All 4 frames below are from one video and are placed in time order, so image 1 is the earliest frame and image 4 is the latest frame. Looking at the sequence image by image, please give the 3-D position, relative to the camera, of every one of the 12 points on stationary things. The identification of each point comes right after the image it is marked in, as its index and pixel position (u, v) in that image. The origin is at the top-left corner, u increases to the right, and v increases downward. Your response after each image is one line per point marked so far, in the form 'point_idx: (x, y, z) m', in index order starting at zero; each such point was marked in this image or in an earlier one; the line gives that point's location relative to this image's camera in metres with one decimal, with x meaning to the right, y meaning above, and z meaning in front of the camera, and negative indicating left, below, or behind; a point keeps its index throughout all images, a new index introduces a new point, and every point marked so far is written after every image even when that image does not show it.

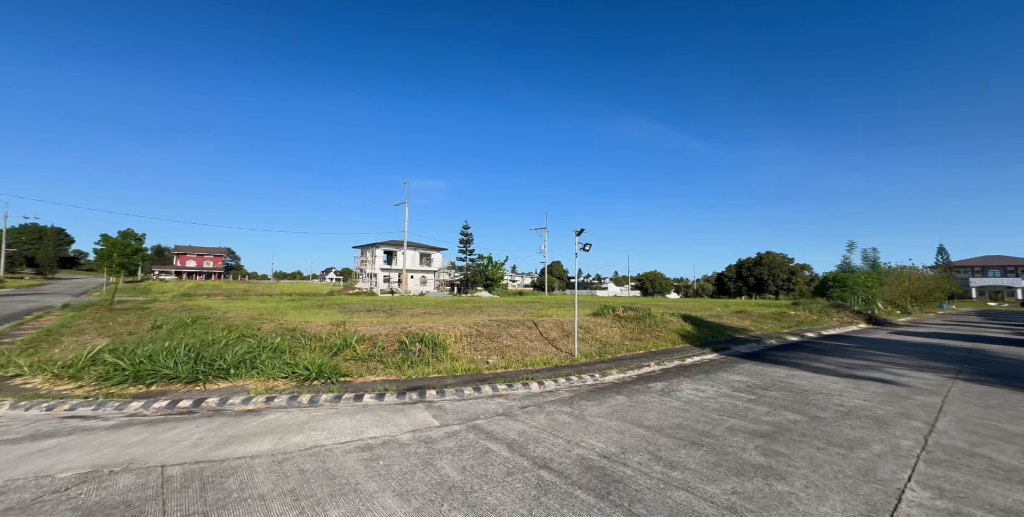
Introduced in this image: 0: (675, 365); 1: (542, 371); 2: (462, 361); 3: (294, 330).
0: (+3.4, -2.2, +8.4) m
1: (+0.5, -1.9, +6.9) m
2: (-0.9, -1.8, +7.2) m
3: (-4.5, -1.5, +8.5) m
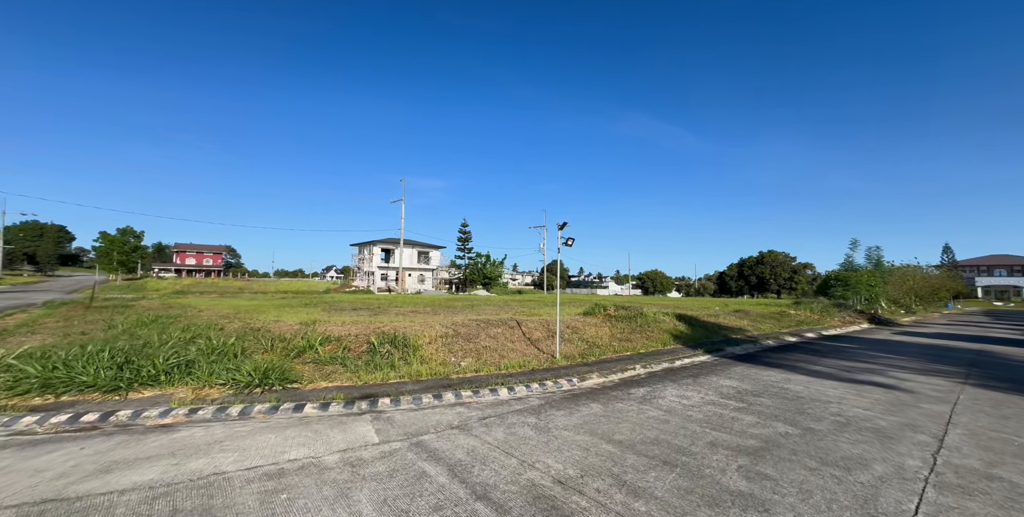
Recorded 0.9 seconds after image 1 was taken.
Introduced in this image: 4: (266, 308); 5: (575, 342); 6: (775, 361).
0: (+2.9, -2.2, +7.8) m
1: (+0.1, -1.8, +6.3) m
2: (-1.3, -1.7, +6.7) m
3: (-5.0, -1.4, +8.0) m
4: (-9.9, -2.0, +16.4) m
5: (+1.5, -2.1, +9.9) m
6: (+6.1, -2.4, +9.4) m
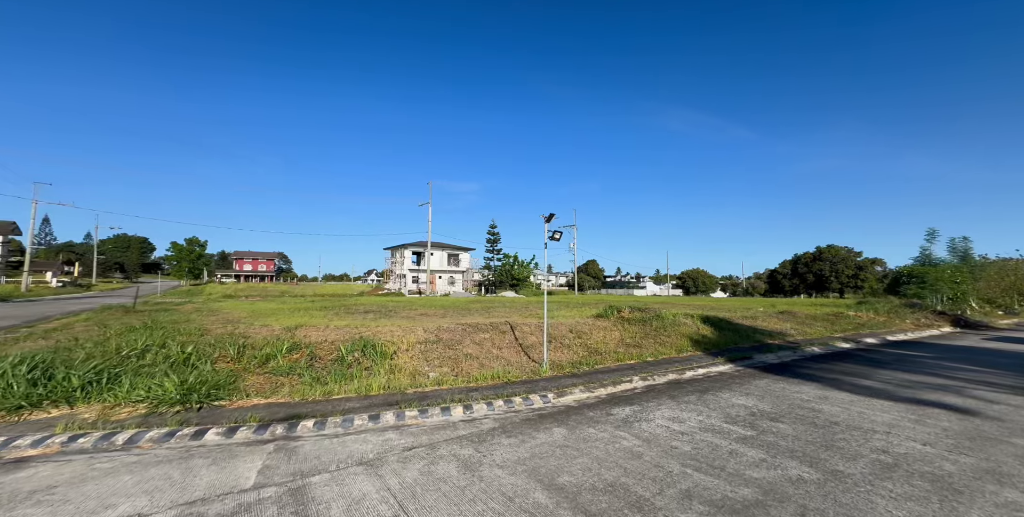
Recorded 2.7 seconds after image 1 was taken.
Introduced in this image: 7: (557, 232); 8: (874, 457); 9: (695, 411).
0: (+2.6, -2.1, +6.7) m
1: (-0.4, -1.8, +5.5) m
2: (-1.8, -1.7, +6.0) m
3: (-5.3, -1.5, +7.6) m
4: (-9.4, -2.2, +16.5) m
5: (+1.4, -2.0, +8.9) m
6: (+5.9, -2.2, +8.0) m
7: (+0.8, +0.5, +7.3) m
8: (+3.5, -1.9, +3.9) m
9: (+2.3, -1.9, +5.1) m
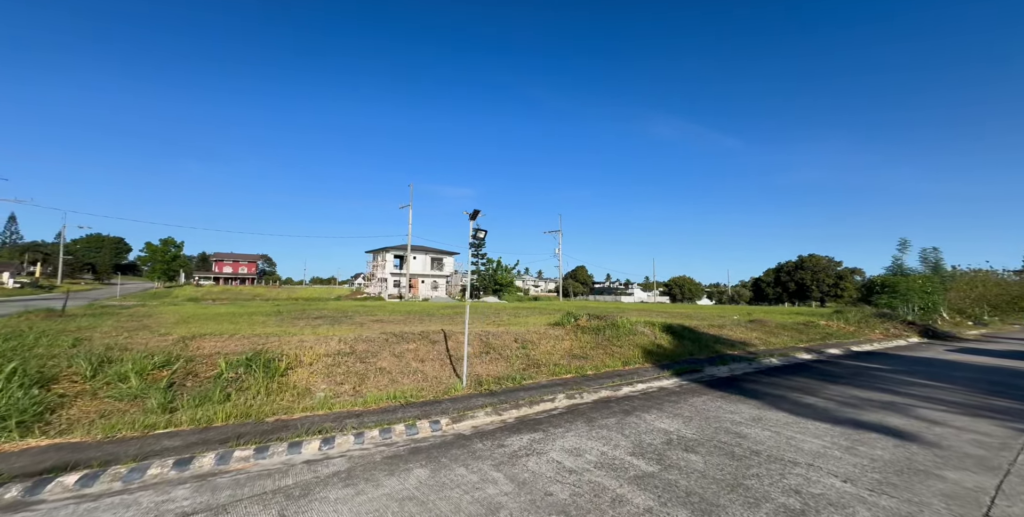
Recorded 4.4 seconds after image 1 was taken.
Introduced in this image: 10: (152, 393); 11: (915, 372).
0: (+1.2, -2.1, +6.1) m
1: (-1.7, -1.8, +4.8) m
2: (-3.1, -1.8, +5.2) m
3: (-6.7, -1.5, +6.8) m
4: (-11.0, -2.3, +15.6) m
5: (0.0, -2.1, +8.2) m
6: (+4.5, -2.4, +7.4) m
7: (-0.5, +0.5, +6.7) m
8: (+2.2, -2.0, +3.3) m
9: (+1.0, -2.0, +4.5) m
10: (-4.2, -1.6, +4.8) m
11: (+10.2, -2.9, +10.3) m
